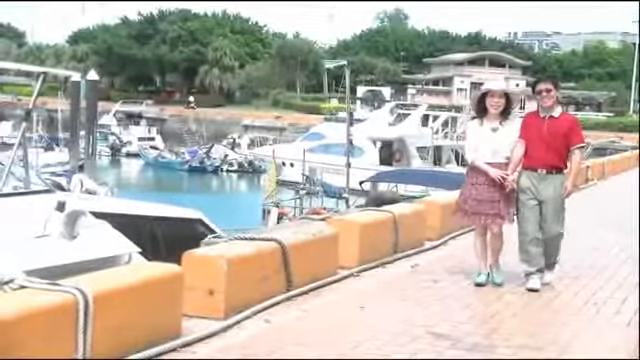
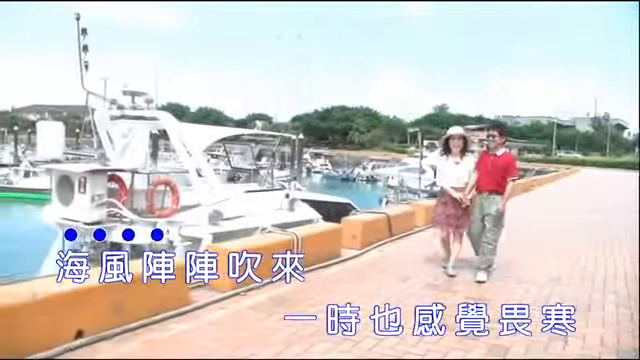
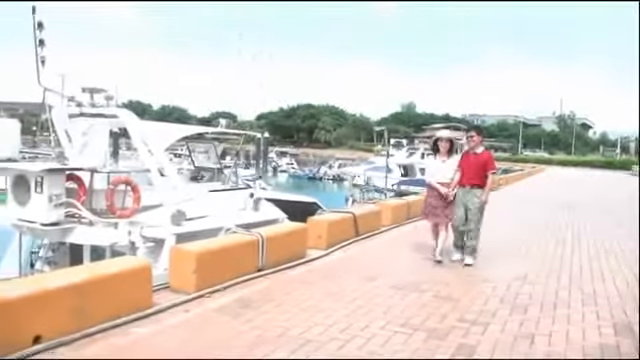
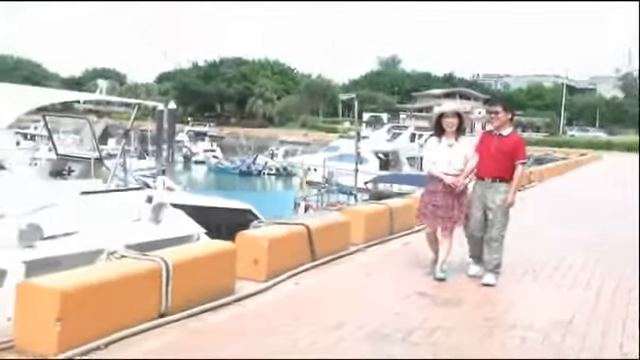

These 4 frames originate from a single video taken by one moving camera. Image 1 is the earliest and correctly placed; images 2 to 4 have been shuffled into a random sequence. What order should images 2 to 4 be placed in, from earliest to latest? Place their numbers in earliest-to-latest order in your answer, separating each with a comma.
4, 3, 2
